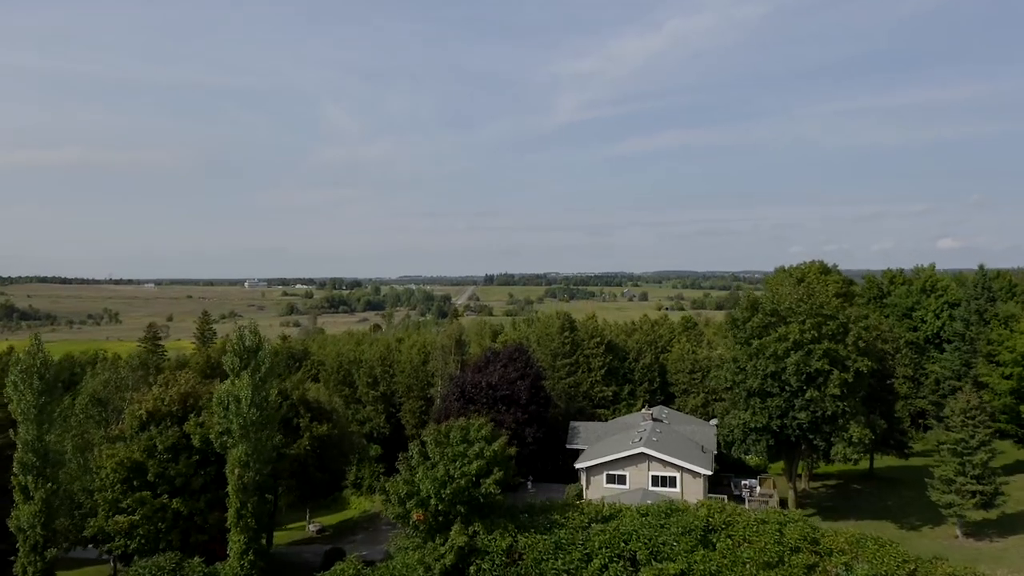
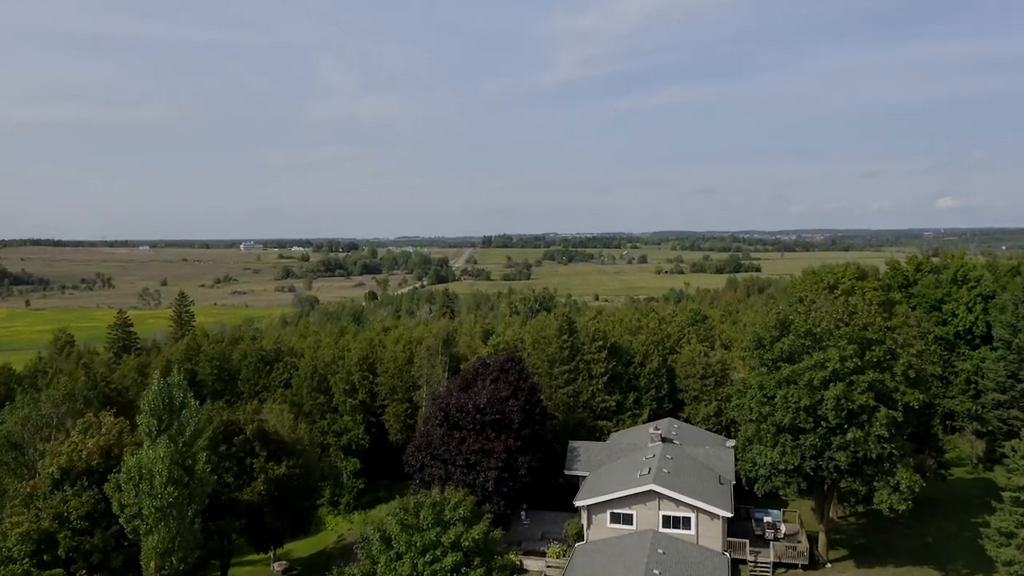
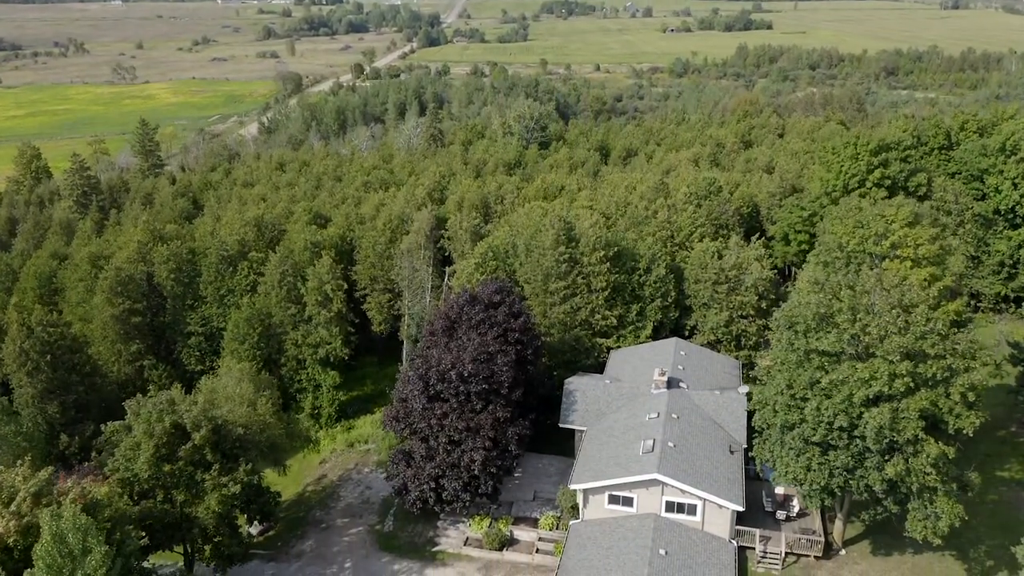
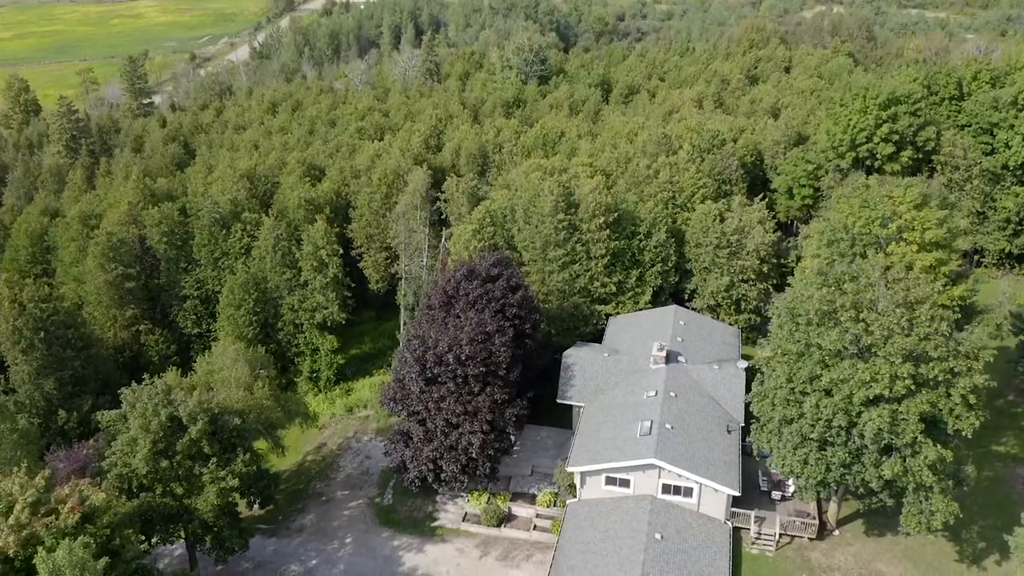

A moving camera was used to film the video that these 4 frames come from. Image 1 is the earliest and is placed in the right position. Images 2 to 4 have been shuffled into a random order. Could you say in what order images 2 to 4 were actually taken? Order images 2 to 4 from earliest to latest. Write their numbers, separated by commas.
2, 3, 4
